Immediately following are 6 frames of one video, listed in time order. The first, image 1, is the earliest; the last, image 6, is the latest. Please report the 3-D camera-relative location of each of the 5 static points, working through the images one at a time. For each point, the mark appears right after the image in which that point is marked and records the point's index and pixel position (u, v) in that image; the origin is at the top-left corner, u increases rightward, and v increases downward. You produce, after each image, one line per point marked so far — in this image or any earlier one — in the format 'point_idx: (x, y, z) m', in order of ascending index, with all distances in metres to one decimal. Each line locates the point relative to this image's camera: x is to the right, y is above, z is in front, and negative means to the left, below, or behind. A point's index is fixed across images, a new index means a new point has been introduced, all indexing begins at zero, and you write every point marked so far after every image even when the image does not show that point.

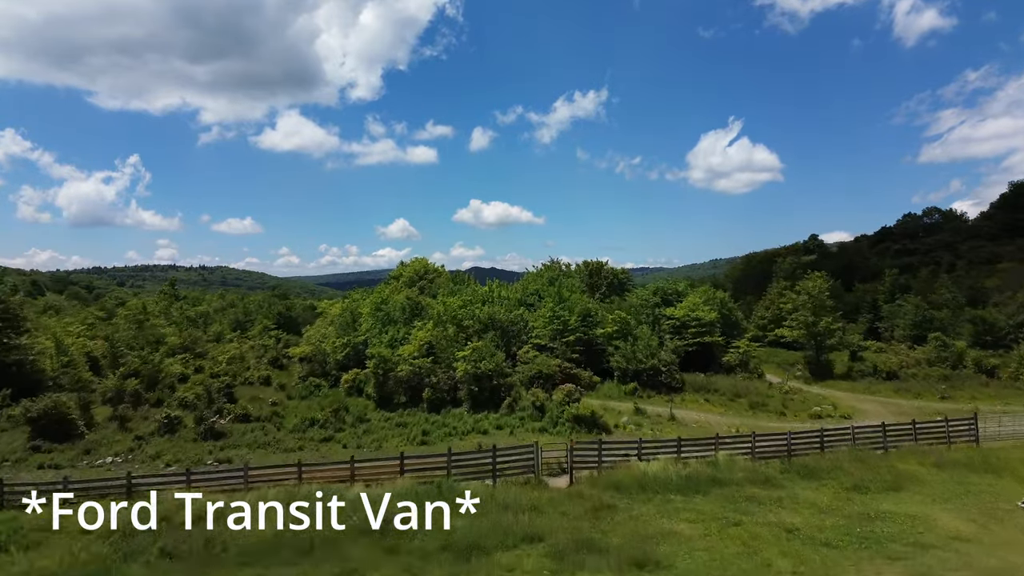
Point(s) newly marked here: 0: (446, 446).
0: (-1.6, -3.8, +19.8) m
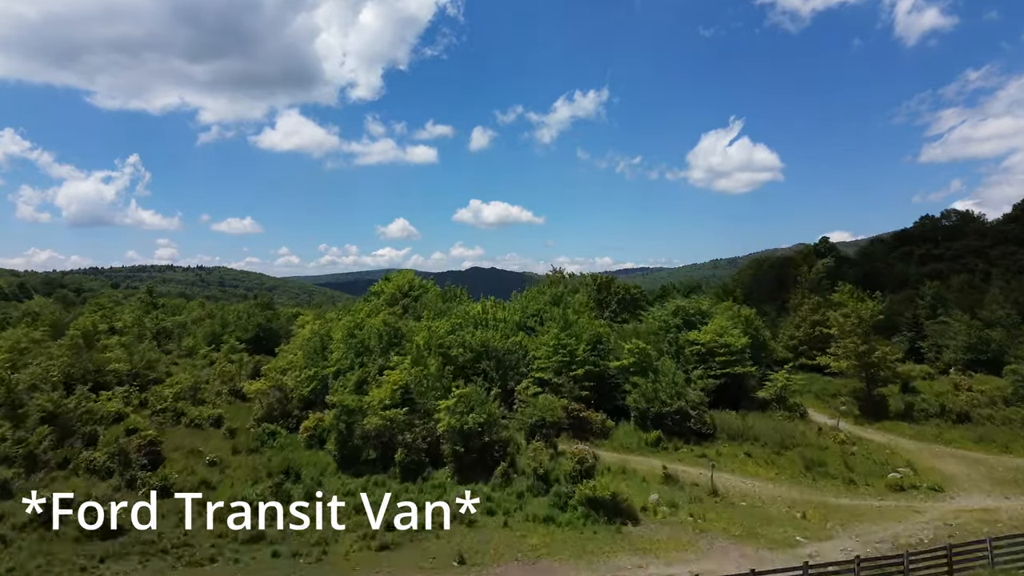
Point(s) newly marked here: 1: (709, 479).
0: (-1.7, -4.5, +14.6) m
1: (+4.6, -4.5, +19.5) m
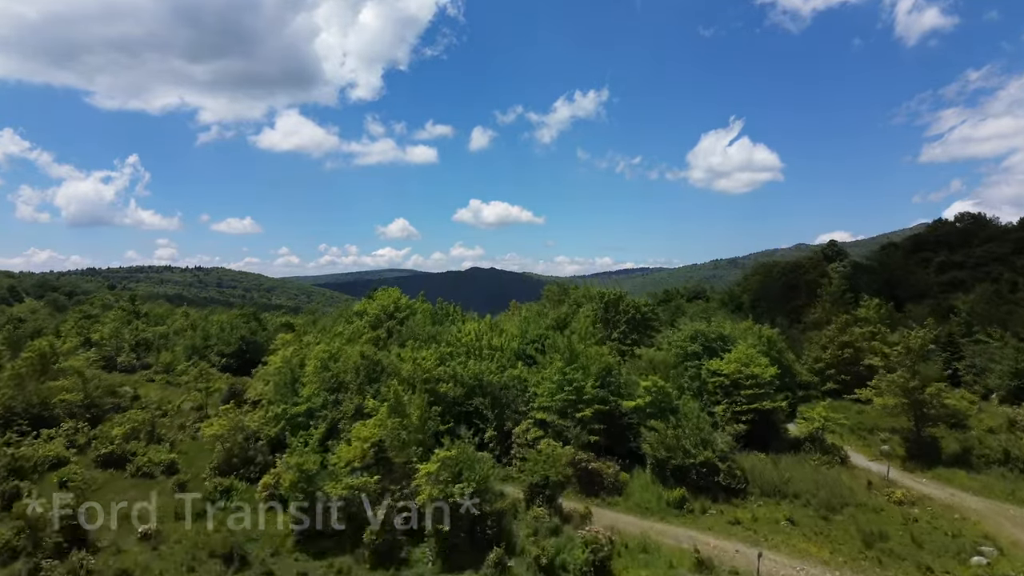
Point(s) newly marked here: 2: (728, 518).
0: (-1.8, -5.3, +10.9) m
1: (+4.6, -5.2, +15.9) m
2: (+5.0, -5.3, +19.1) m
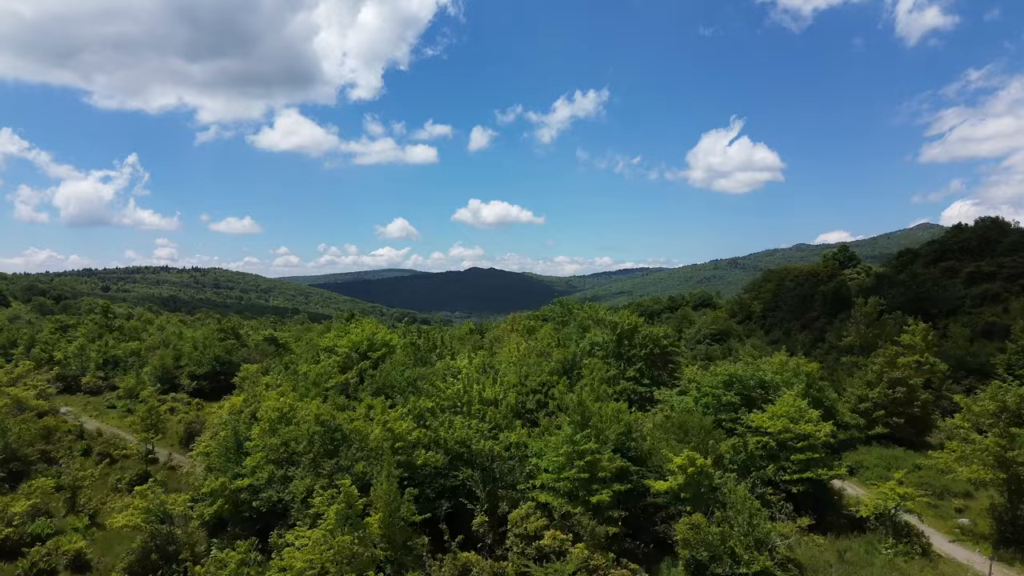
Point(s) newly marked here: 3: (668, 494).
0: (-1.8, -6.4, +5.9) m
1: (+4.5, -6.3, +10.8) m
2: (+4.9, -6.3, +14.0) m
3: (+3.5, -4.5, +18.4) m
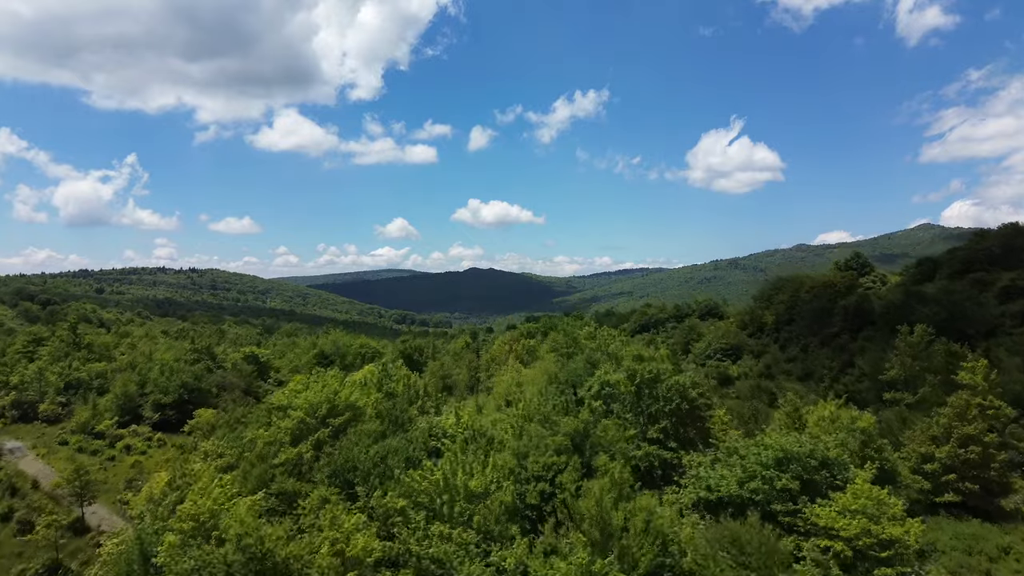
0: (-1.9, -7.6, +0.8) m
1: (+4.4, -7.5, +5.7) m
2: (+4.8, -7.5, +8.9) m
3: (+3.4, -5.8, +13.2) m
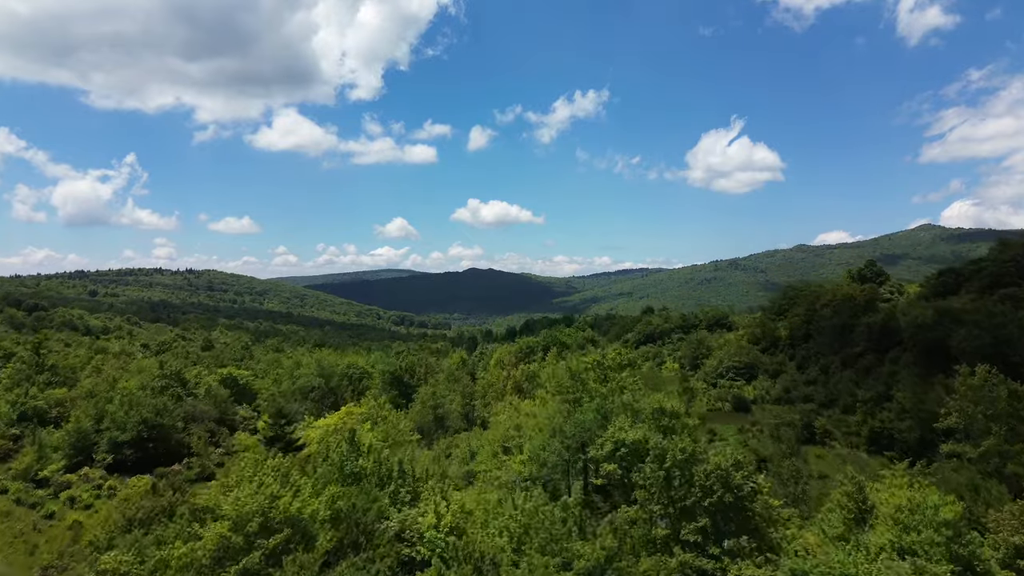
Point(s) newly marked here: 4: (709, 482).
0: (-2.0, -9.0, -4.4) m
1: (+4.3, -8.9, +0.5) m
2: (+4.7, -8.9, +3.7) m
3: (+3.3, -7.1, +8.0) m
4: (+4.3, -4.5, +19.3) m
